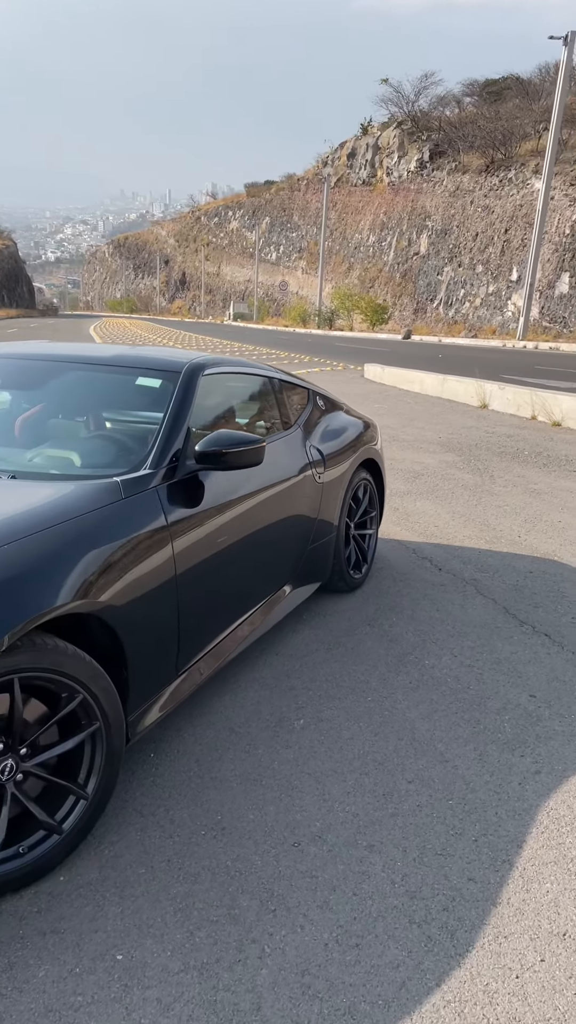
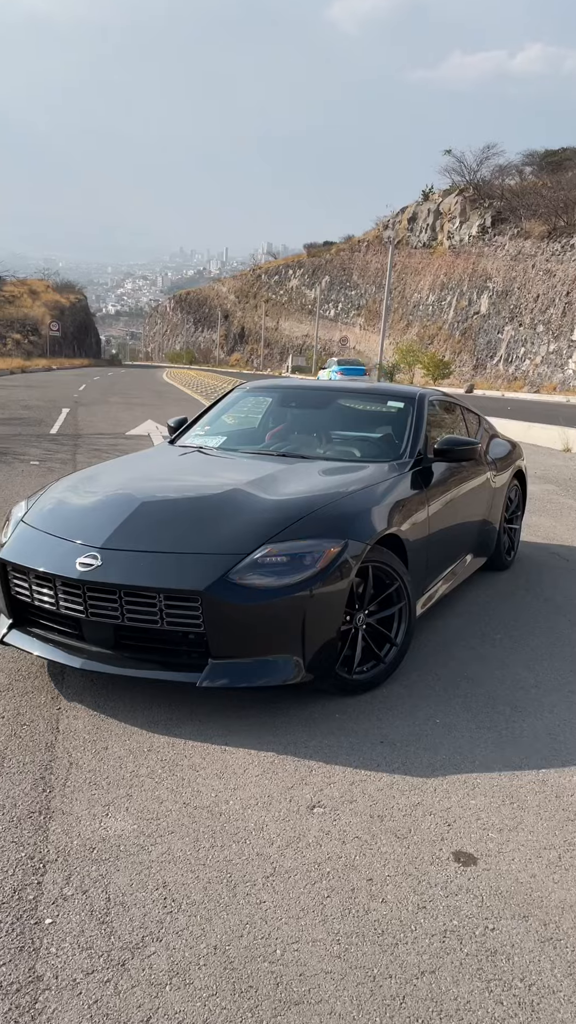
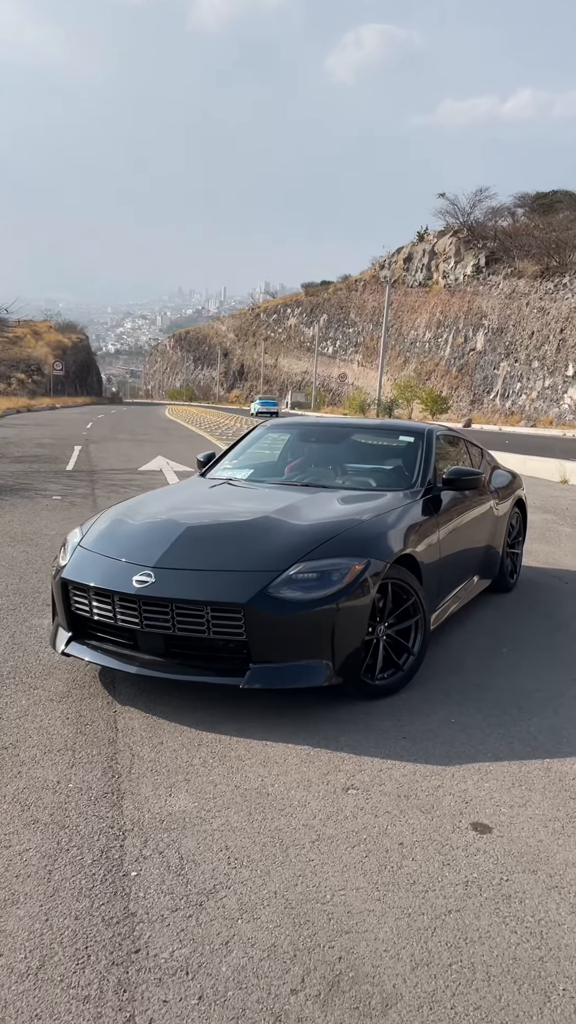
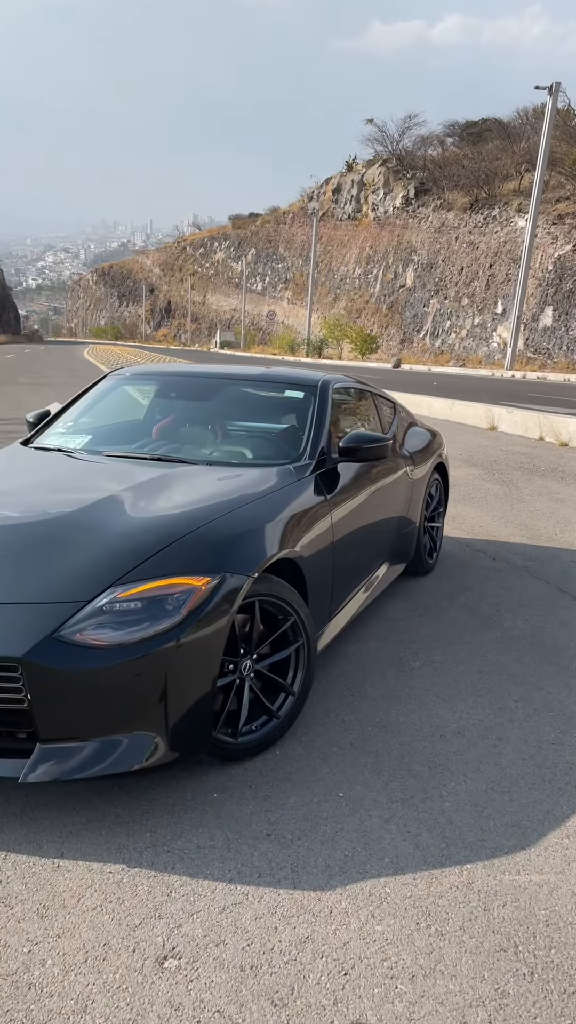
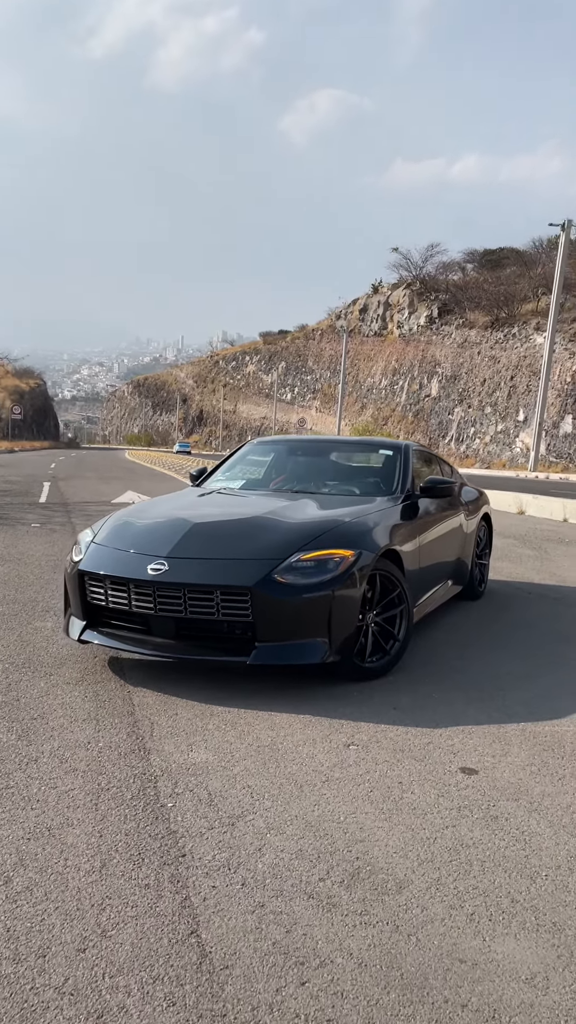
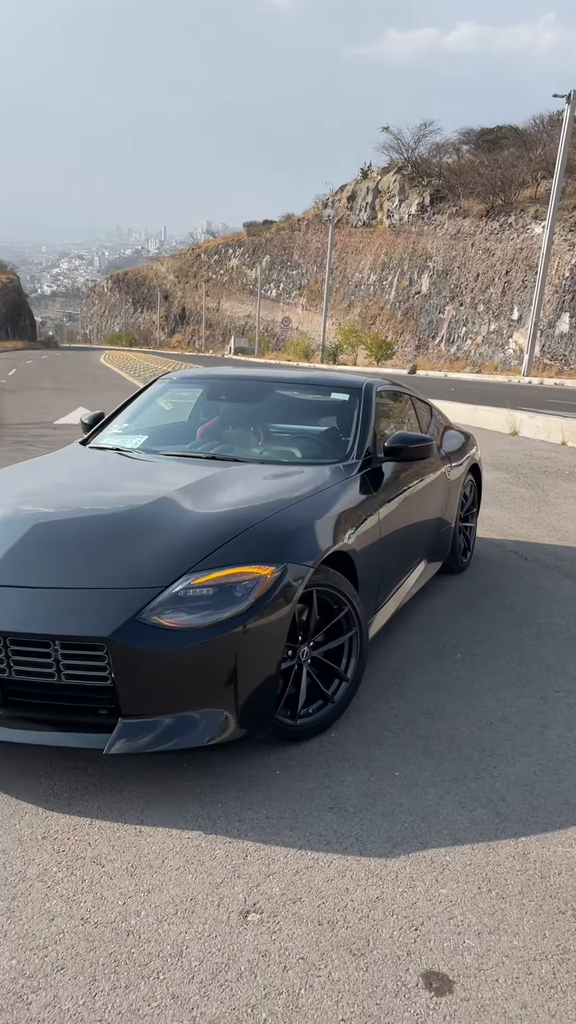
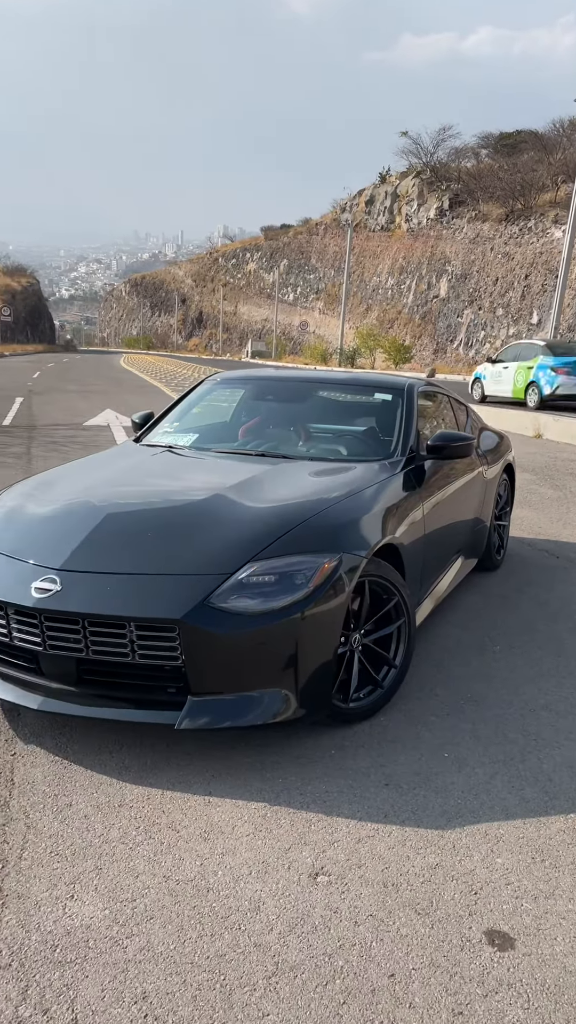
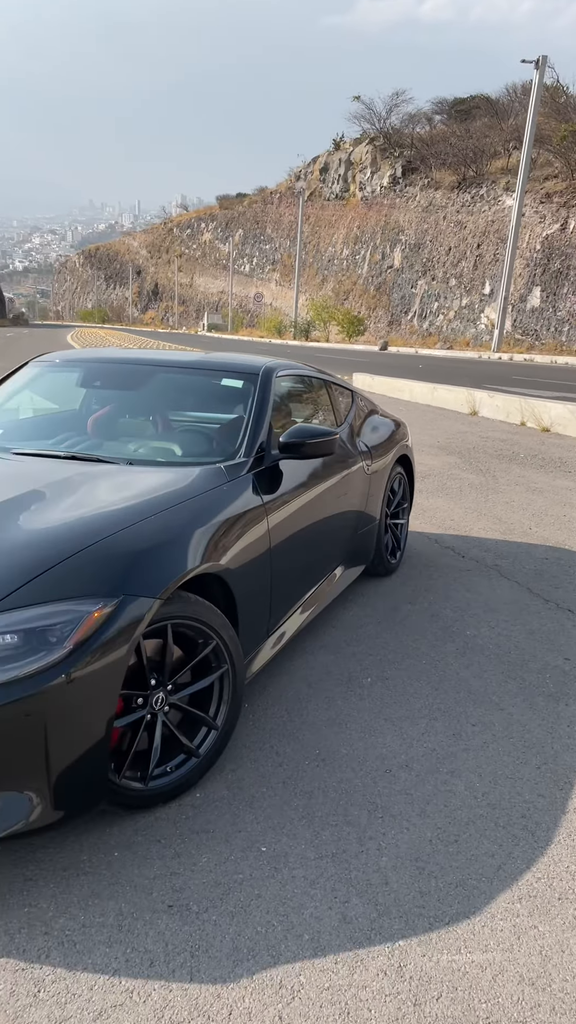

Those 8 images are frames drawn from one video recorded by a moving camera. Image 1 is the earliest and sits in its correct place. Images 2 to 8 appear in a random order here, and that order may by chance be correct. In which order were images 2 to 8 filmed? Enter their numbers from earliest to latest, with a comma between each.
8, 4, 6, 7, 2, 3, 5
